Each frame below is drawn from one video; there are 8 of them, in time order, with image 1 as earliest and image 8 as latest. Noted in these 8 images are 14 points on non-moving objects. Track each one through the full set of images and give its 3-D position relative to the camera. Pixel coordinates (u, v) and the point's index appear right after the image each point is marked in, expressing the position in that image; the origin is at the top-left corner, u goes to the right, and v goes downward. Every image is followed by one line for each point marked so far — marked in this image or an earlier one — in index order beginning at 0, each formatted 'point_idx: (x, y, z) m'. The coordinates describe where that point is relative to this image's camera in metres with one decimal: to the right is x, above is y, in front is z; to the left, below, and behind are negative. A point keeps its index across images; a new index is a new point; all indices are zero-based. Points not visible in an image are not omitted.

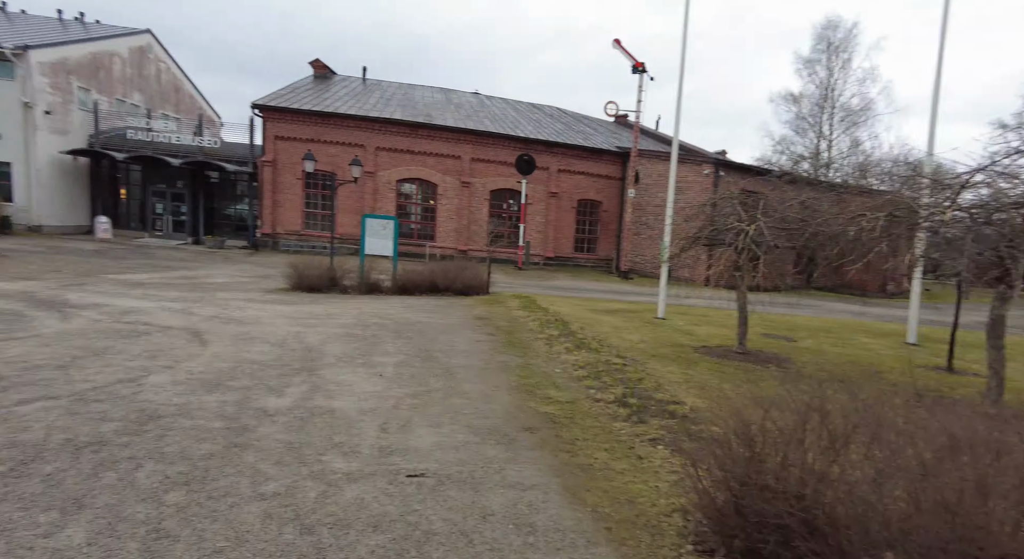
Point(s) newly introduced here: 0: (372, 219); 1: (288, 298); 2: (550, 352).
0: (-3.1, +1.4, +14.8) m
1: (-4.2, -0.4, +12.4) m
2: (+0.4, -0.8, +7.4) m
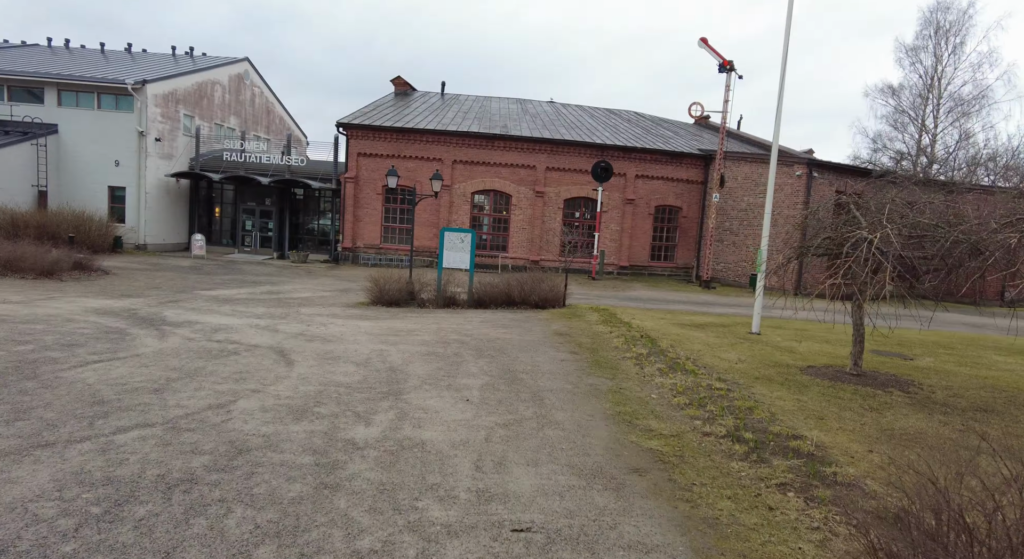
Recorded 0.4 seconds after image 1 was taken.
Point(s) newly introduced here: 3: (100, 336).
0: (-1.4, +1.1, +14.7) m
1: (-2.7, -0.7, +12.4) m
2: (+1.4, -1.0, +6.9) m
3: (-5.3, -0.8, +8.4) m
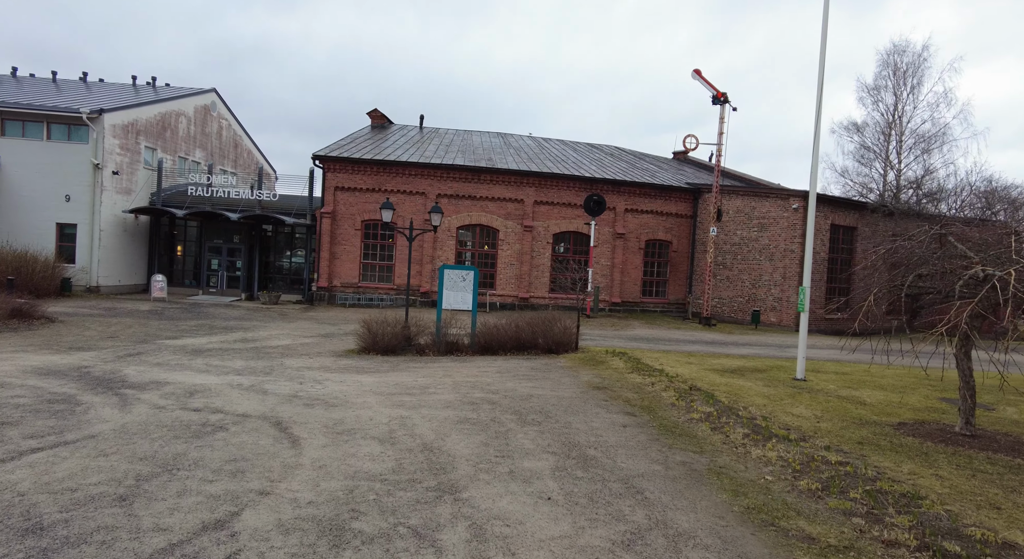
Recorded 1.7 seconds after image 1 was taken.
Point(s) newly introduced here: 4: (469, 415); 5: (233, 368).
0: (-1.3, +0.3, +13.4) m
1: (-2.5, -1.4, +10.9) m
2: (+1.9, -1.4, +5.7) m
3: (-4.9, -1.4, +6.8) m
4: (-0.4, -1.3, +6.4) m
5: (-4.4, -1.5, +10.4) m
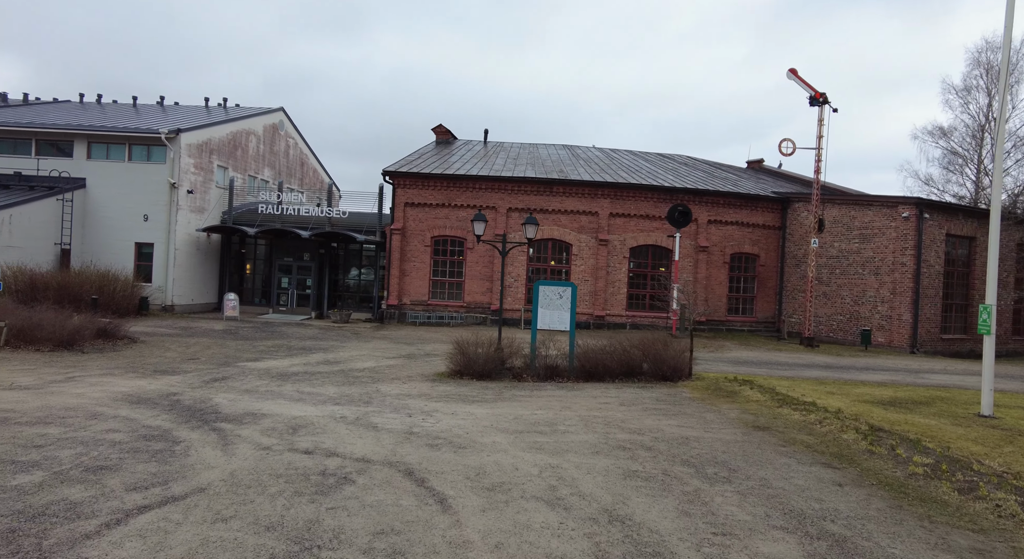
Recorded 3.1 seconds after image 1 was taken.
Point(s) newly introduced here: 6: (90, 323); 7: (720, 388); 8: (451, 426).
0: (+0.6, -0.1, +12.4) m
1: (-0.7, -1.7, +9.9) m
2: (+3.2, -1.5, +4.3) m
3: (-3.4, -1.6, +6.0) m
4: (+1.0, -1.5, +5.3) m
5: (-2.7, -1.7, +9.6) m
6: (-10.6, -1.1, +16.4) m
7: (+3.2, -1.7, +10.0) m
8: (-0.6, -1.6, +7.2) m
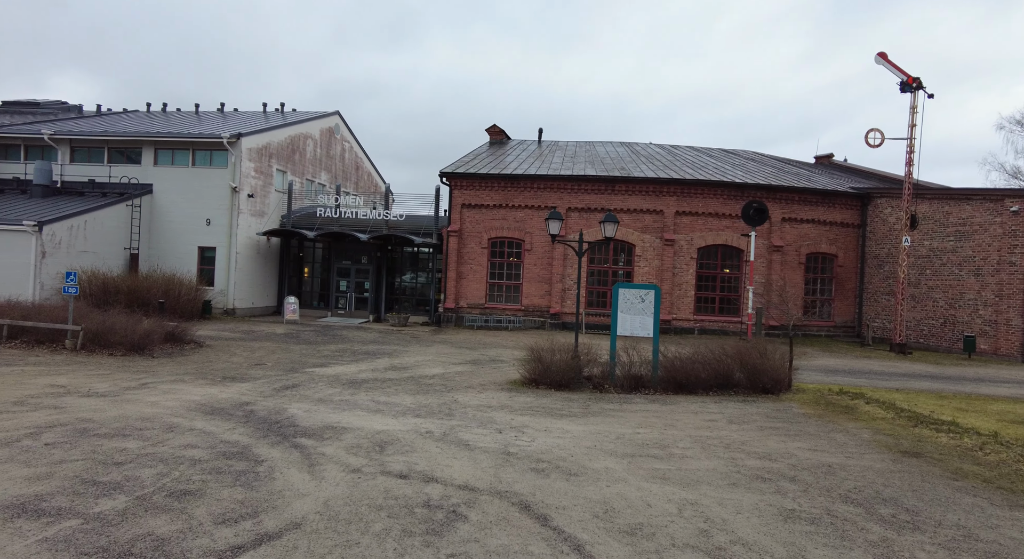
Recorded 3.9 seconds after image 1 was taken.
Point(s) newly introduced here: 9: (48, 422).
0: (+2.0, -0.1, +11.6) m
1: (+0.5, -1.8, +9.2) m
2: (+4.1, -1.6, +3.4) m
3: (-2.4, -1.7, +5.5) m
4: (+1.9, -1.5, +4.5) m
5: (-1.5, -1.8, +9.1) m
6: (-8.8, -1.2, +16.4) m
7: (+4.5, -1.7, +9.1) m
8: (+0.4, -1.6, +6.5) m
9: (-5.7, -1.7, +8.0) m
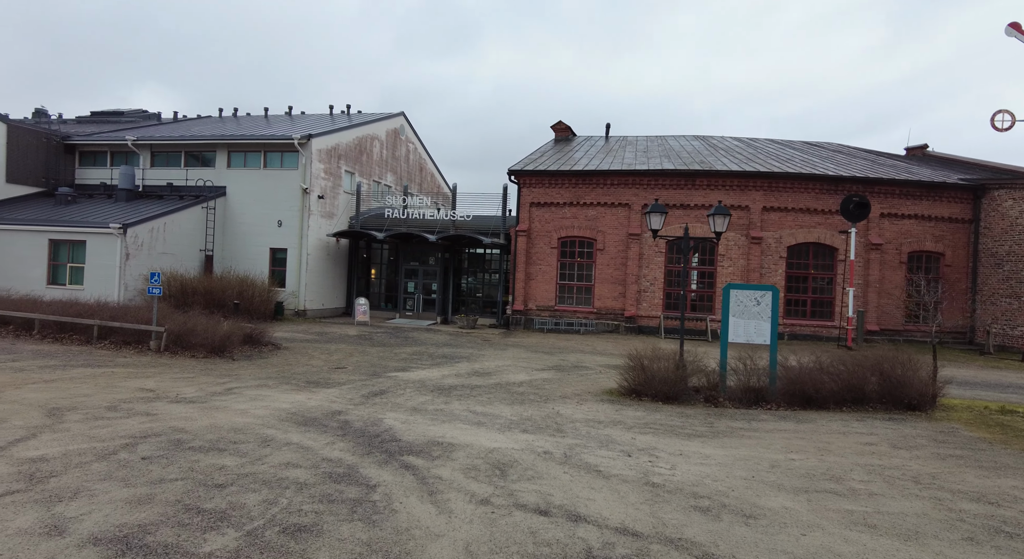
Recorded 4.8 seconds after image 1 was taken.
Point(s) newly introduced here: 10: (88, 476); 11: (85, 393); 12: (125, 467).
0: (+3.7, -0.2, +10.5) m
1: (+2.0, -1.8, +8.3) m
2: (+5.0, -1.6, +2.2) m
3: (-1.3, -1.7, +4.9) m
4: (+2.9, -1.5, +3.5) m
5: (0.0, -1.8, +8.3) m
6: (-6.8, -1.2, +16.2) m
7: (+5.9, -1.7, +7.8) m
8: (+1.6, -1.7, +5.6) m
9: (-4.3, -1.8, +7.6) m
10: (-3.8, -1.8, +5.8) m
11: (-6.5, -1.7, +9.9) m
12: (-3.6, -1.7, +6.1) m
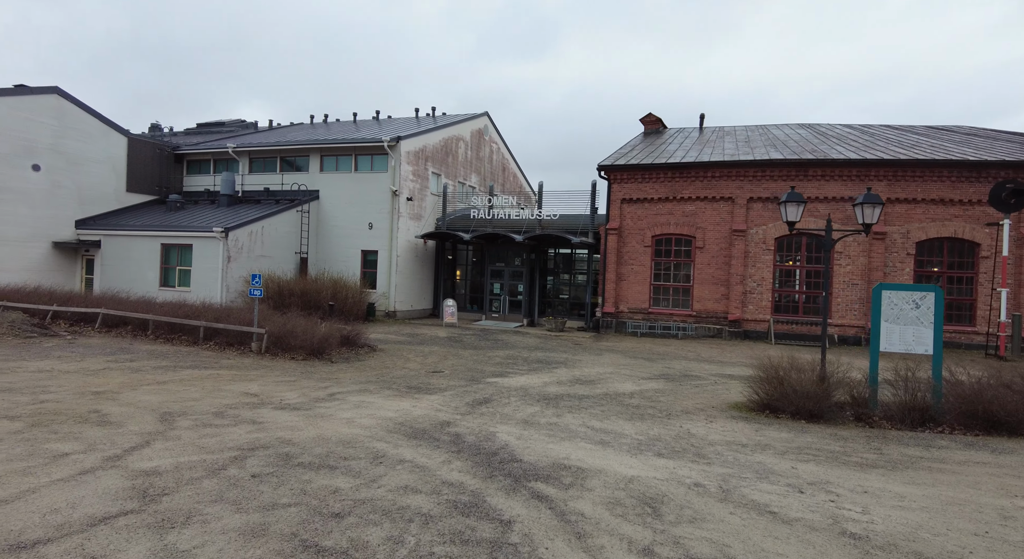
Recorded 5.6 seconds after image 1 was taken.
0: (+5.4, -0.2, +9.2) m
1: (+3.4, -1.8, +7.2) m
2: (+5.7, -1.6, +0.7) m
3: (-0.2, -1.7, +4.2) m
4: (+3.8, -1.6, +2.2) m
5: (+1.4, -1.8, +7.4) m
6: (-4.3, -1.3, +16.1) m
7: (+7.2, -1.7, +6.2) m
8: (+2.7, -1.7, +4.5) m
9: (-2.9, -1.8, +7.2) m
10: (-2.6, -1.8, +5.4) m
11: (-4.8, -1.8, +9.8) m
12: (-2.4, -1.8, +5.6) m
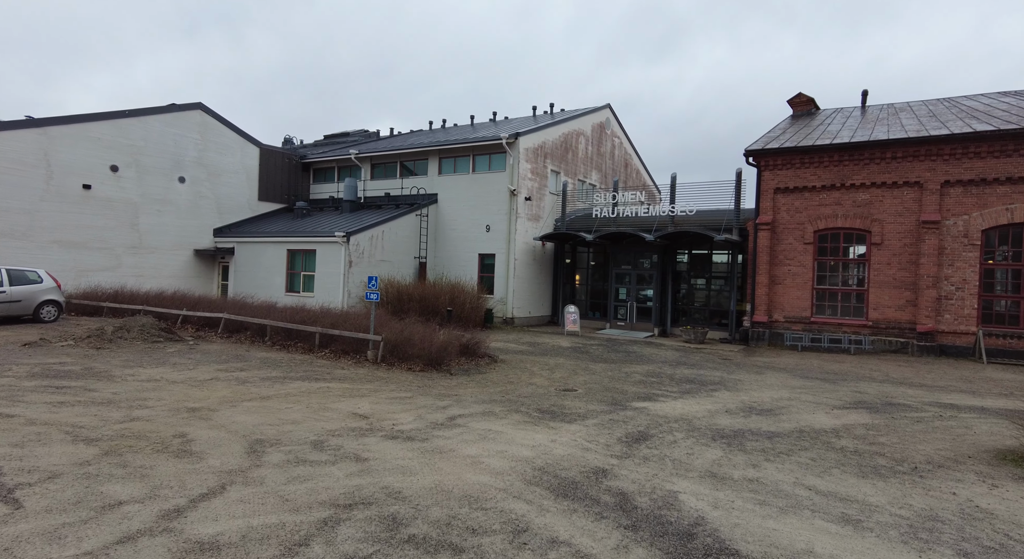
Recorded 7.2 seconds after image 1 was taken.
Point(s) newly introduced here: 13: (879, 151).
0: (+7.1, -0.1, +5.9) m
1: (+4.9, -1.8, +4.2) m
2: (+6.0, -1.4, -2.5) m
3: (+0.7, -1.6, +1.9) m
4: (+4.4, -1.5, -0.7) m
5: (+2.9, -1.8, +4.8) m
6: (-1.2, -1.3, +14.3) m
7: (+8.4, -1.6, +2.6) m
8: (+3.7, -1.6, +1.7) m
9: (-1.4, -1.8, +5.4) m
10: (-1.4, -1.7, +3.5) m
11: (-2.7, -1.8, +8.2) m
12: (-1.1, -1.7, +3.7) m
13: (+10.7, +3.6, +18.6) m
